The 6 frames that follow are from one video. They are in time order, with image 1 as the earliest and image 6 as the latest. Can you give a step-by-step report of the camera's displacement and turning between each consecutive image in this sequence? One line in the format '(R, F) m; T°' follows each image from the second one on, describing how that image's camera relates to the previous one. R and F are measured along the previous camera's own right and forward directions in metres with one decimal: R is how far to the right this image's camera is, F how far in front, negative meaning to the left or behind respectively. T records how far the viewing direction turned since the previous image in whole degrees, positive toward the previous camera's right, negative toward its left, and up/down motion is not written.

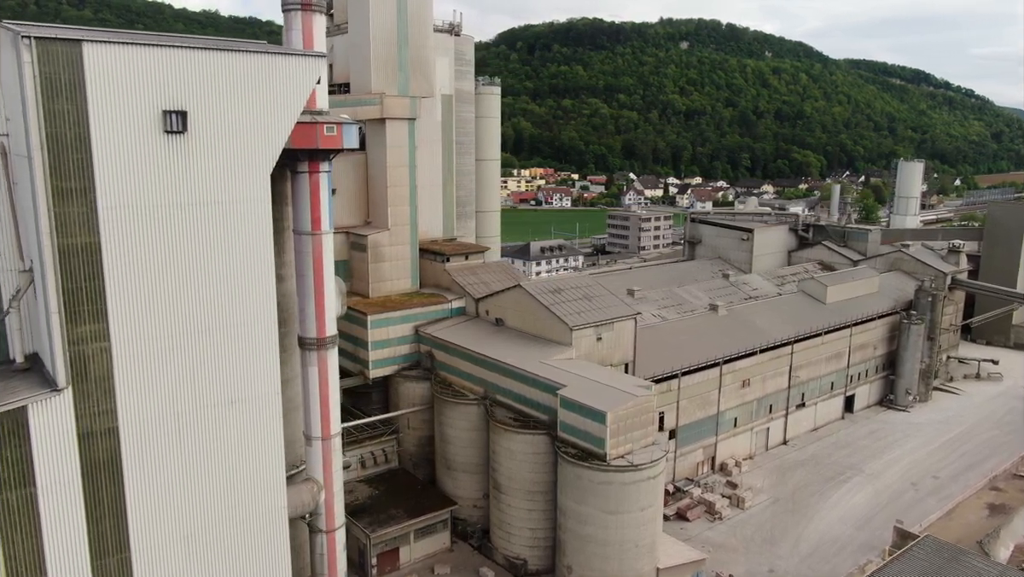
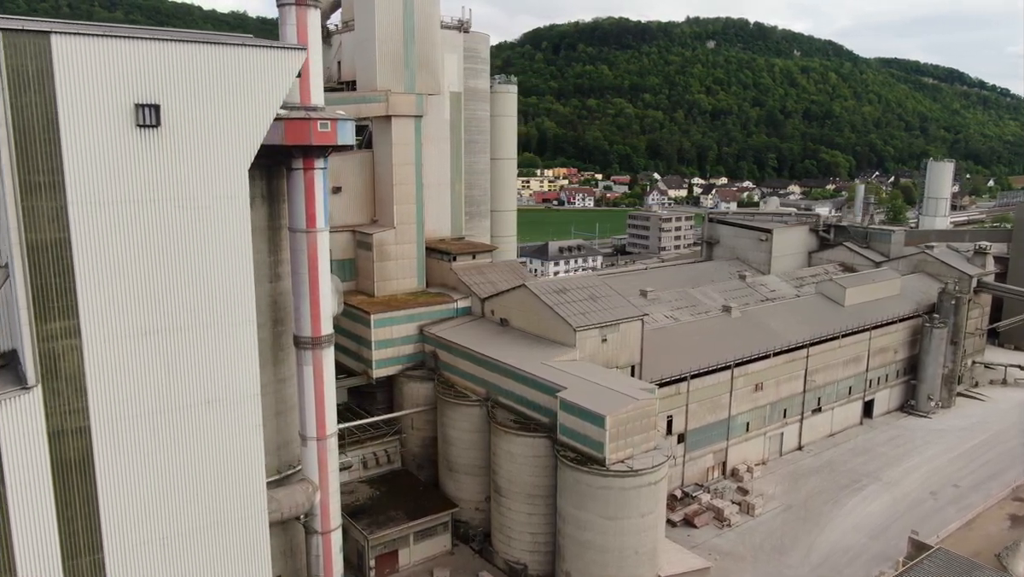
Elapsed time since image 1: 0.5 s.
(+0.8, +0.5) m; -2°
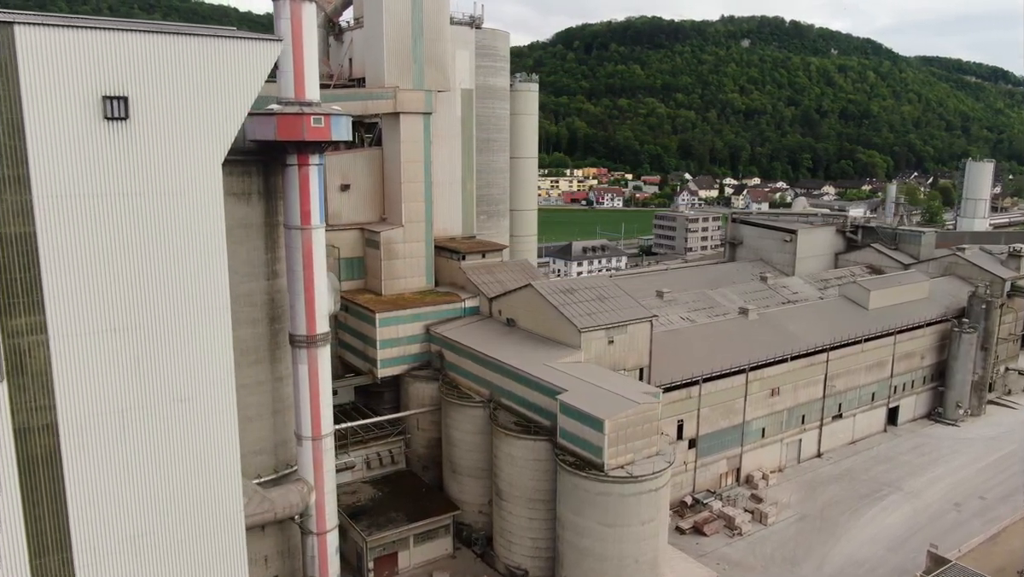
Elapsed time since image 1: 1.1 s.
(+1.0, +0.6) m; -2°
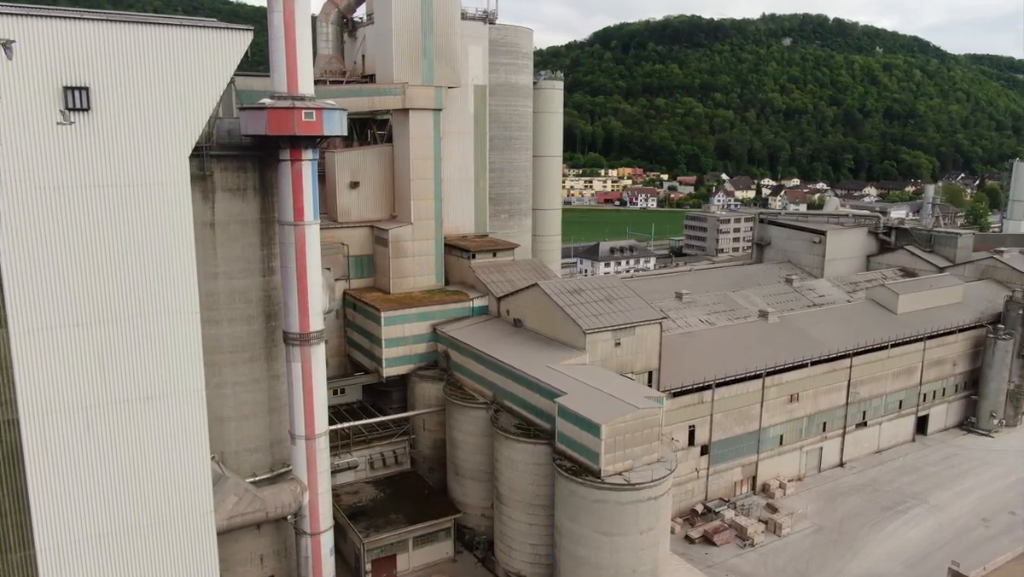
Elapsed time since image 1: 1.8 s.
(+1.1, +0.6) m; -3°
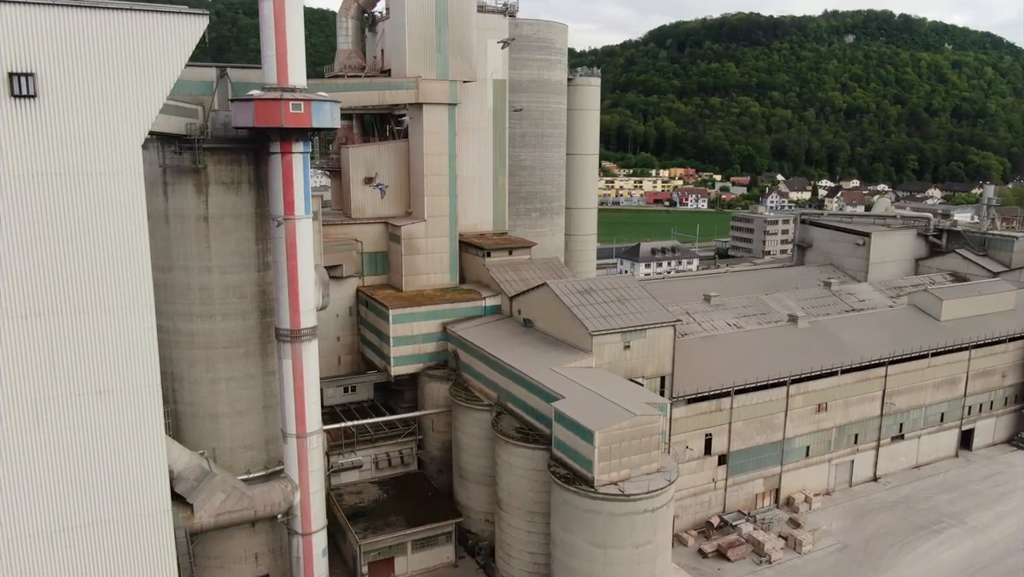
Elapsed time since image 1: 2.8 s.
(+1.6, +0.9) m; -4°
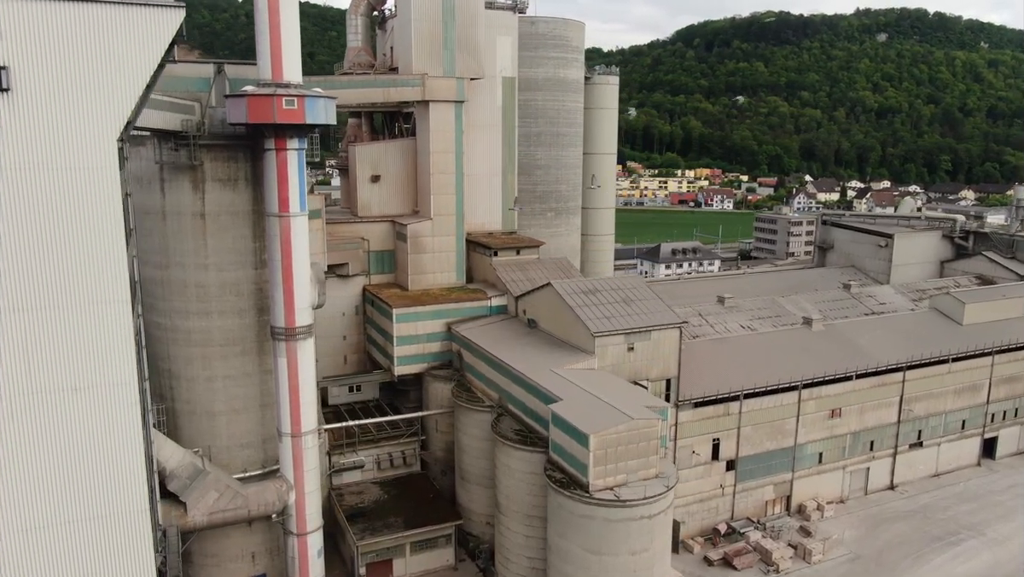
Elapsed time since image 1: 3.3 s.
(+0.8, +0.4) m; -2°
